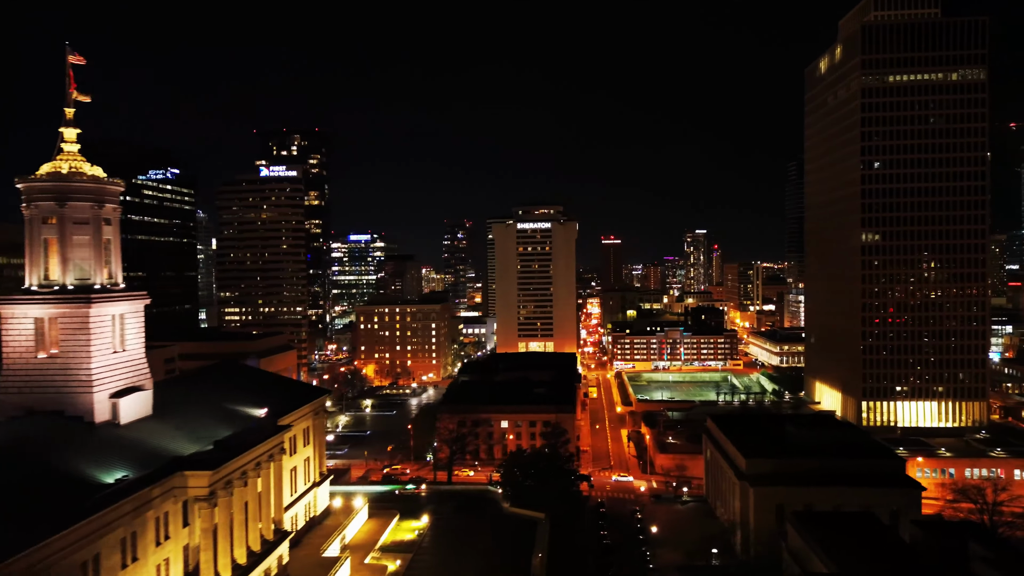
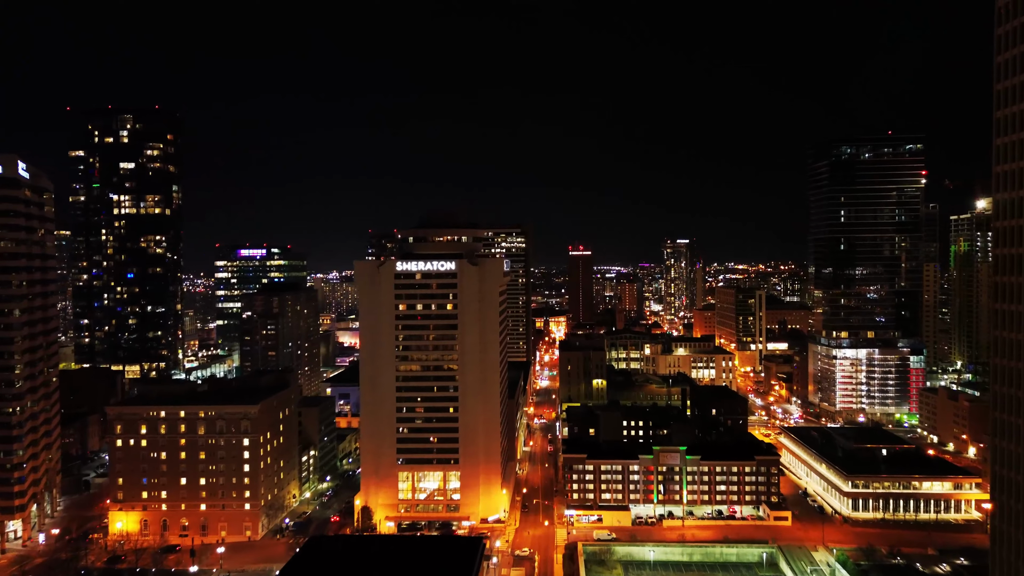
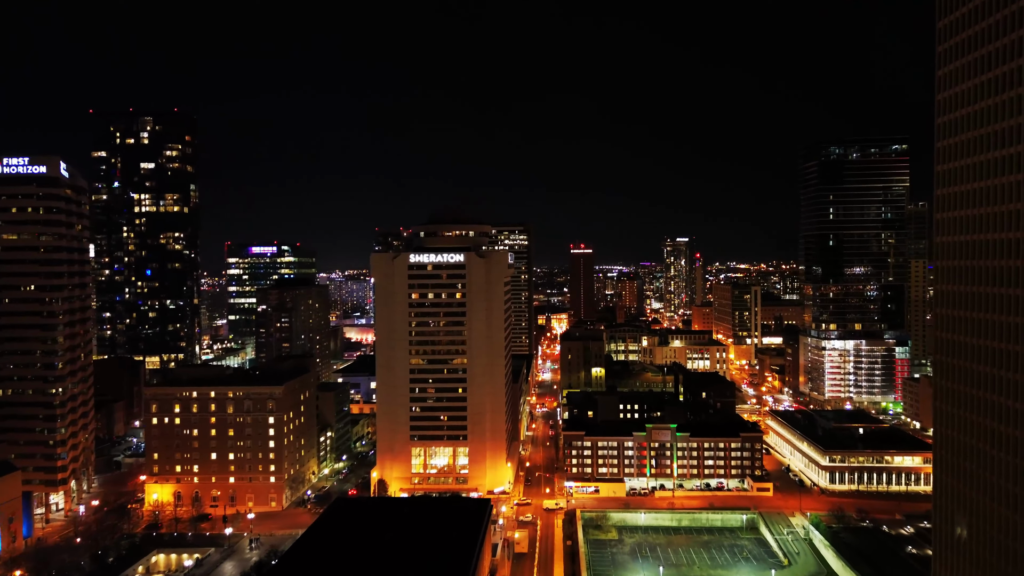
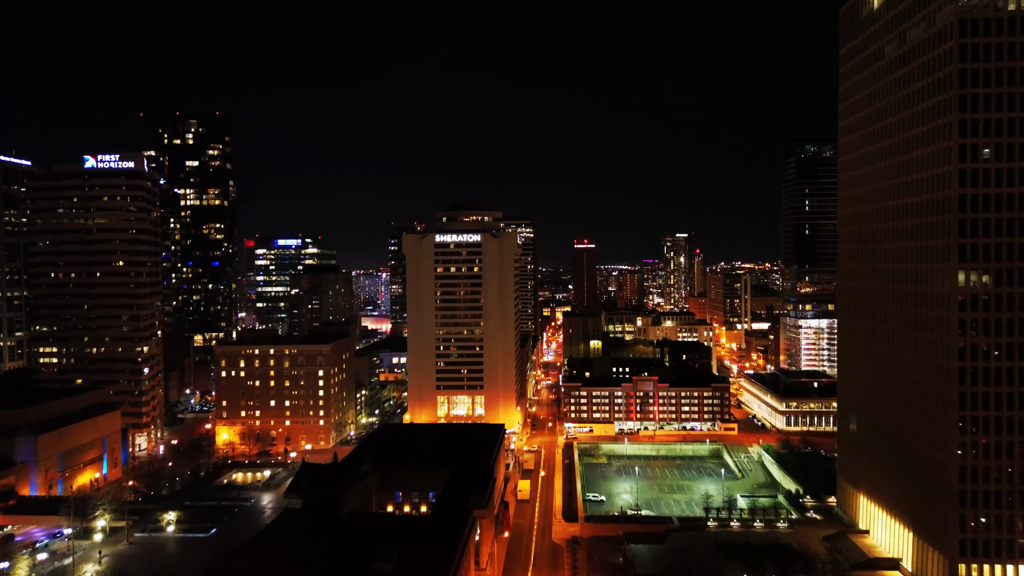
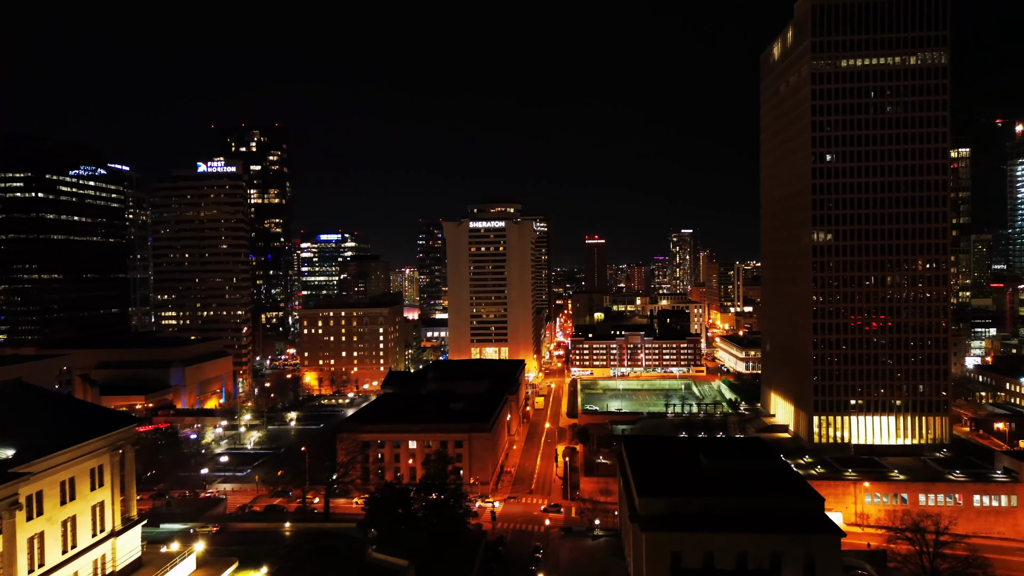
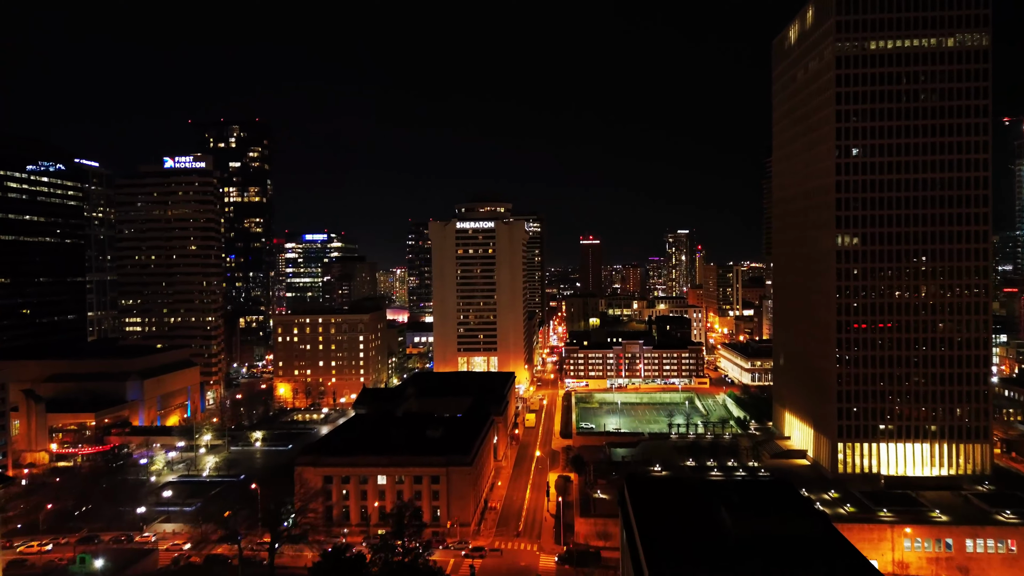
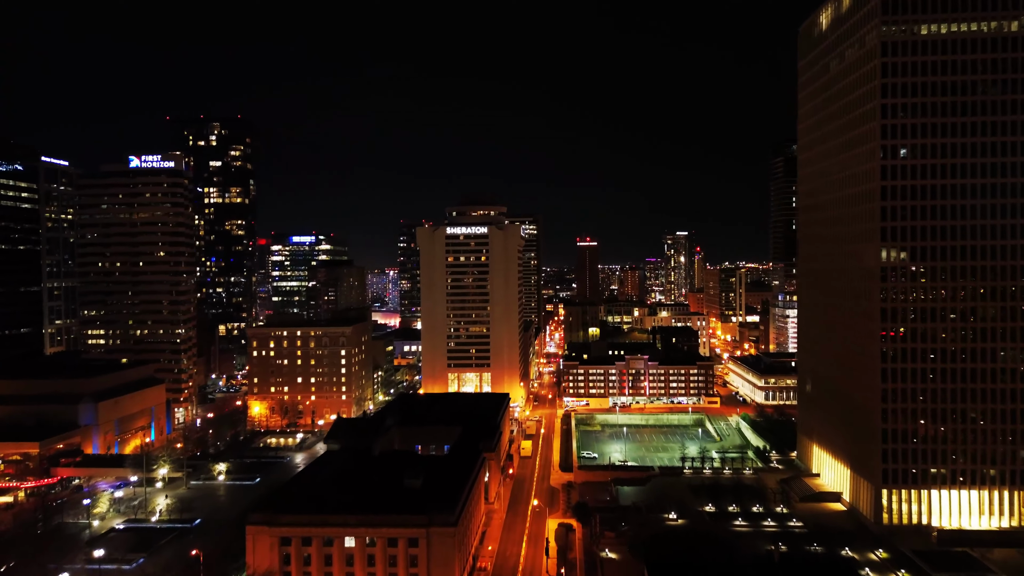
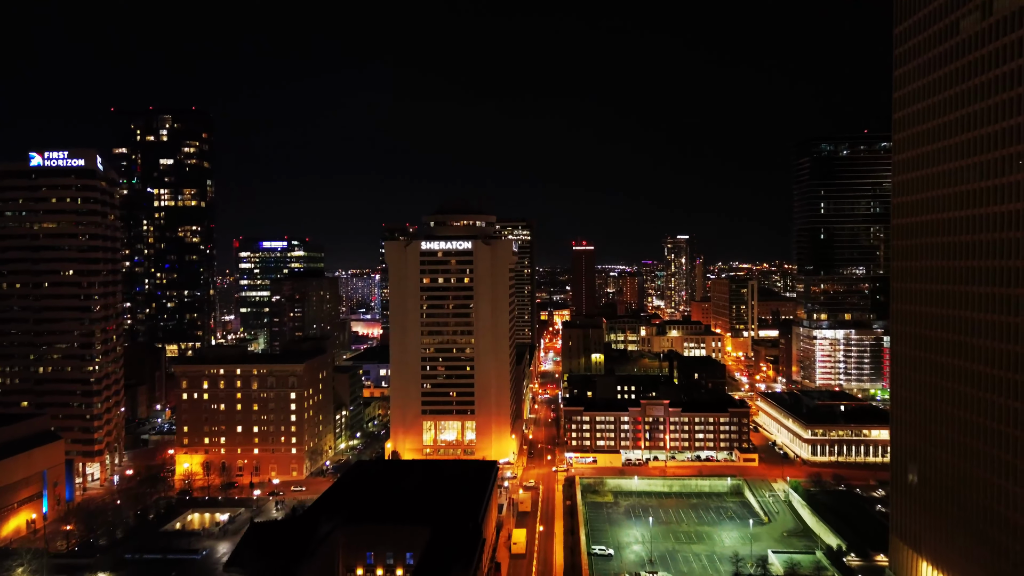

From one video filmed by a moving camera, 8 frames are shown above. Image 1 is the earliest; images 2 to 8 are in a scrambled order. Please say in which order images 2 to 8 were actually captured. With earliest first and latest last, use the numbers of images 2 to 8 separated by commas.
5, 6, 7, 4, 8, 3, 2
